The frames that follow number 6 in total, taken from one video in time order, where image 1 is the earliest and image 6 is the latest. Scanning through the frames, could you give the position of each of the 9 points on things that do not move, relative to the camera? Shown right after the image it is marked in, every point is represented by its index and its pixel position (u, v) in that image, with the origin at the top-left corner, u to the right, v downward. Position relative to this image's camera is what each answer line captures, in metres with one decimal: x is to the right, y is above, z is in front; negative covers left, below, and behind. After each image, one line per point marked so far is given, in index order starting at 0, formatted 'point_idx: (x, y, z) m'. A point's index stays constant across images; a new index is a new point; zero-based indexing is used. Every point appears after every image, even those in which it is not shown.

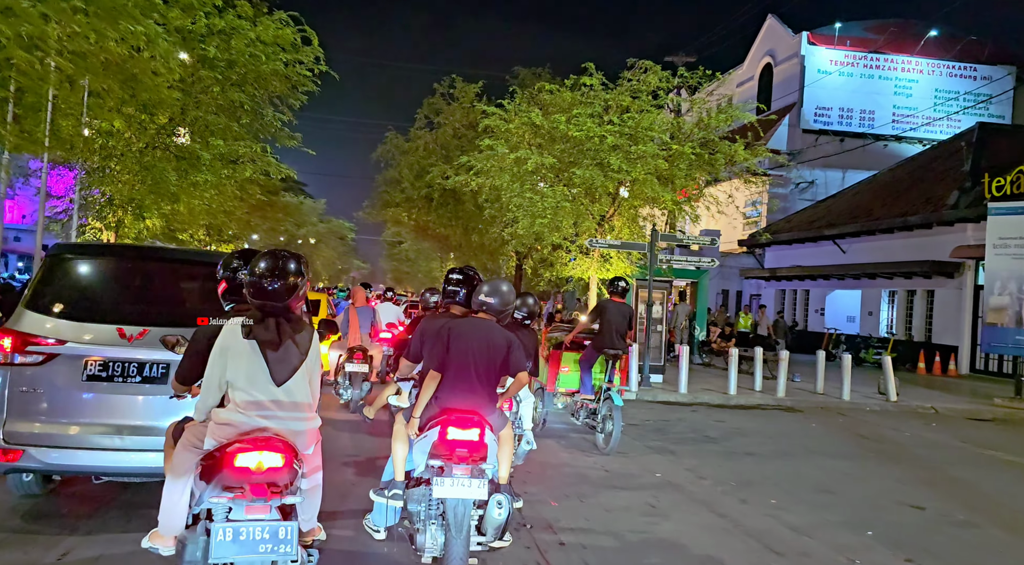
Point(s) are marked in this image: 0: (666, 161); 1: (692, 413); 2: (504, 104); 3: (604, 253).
0: (+2.7, +2.1, +13.7) m
1: (+2.7, -1.9, +11.6) m
2: (-0.2, +3.6, +15.6) m
3: (+1.7, +0.6, +14.6) m
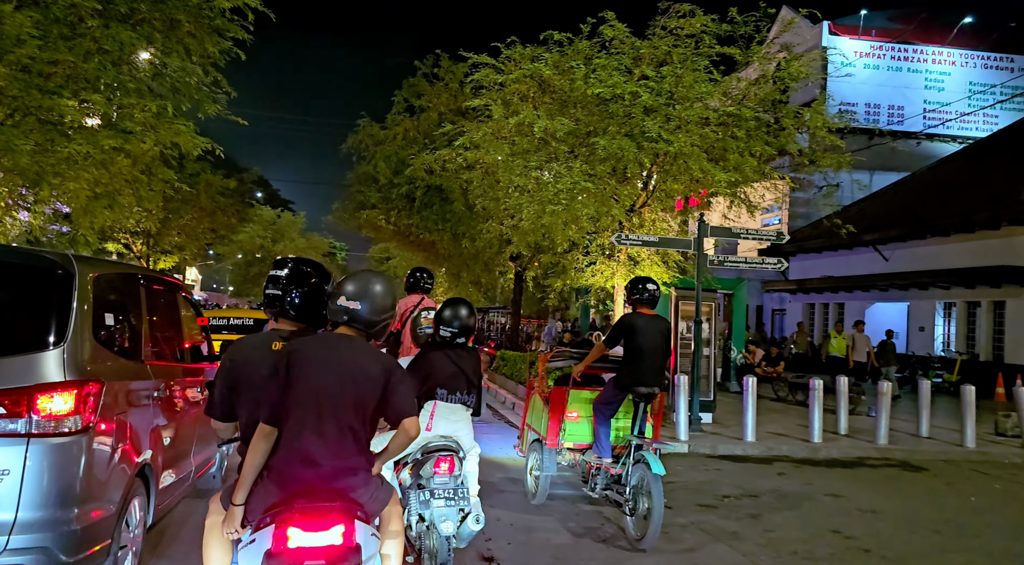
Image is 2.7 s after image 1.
0: (+2.7, +2.0, +10.3) m
1: (+2.7, -2.0, +8.1) m
2: (-0.2, +3.4, +12.3) m
3: (+1.8, +0.4, +11.2) m
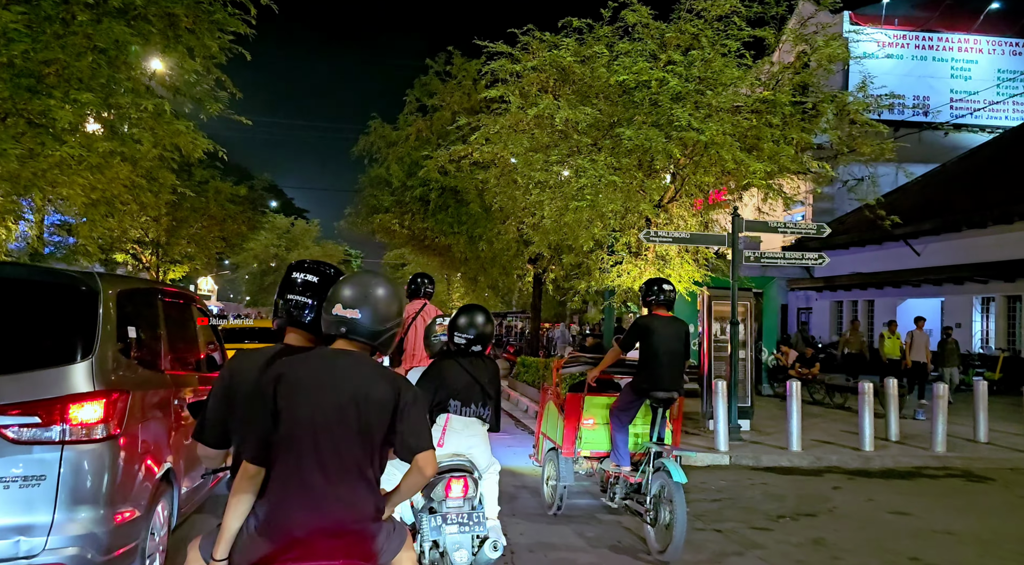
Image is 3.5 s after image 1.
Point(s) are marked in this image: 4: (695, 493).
0: (+3.0, +2.1, +9.6) m
1: (+3.0, -1.9, +7.4) m
2: (0.0, +3.4, +11.7) m
3: (+2.0, +0.4, +10.5) m
4: (+1.6, -1.9, +6.9) m
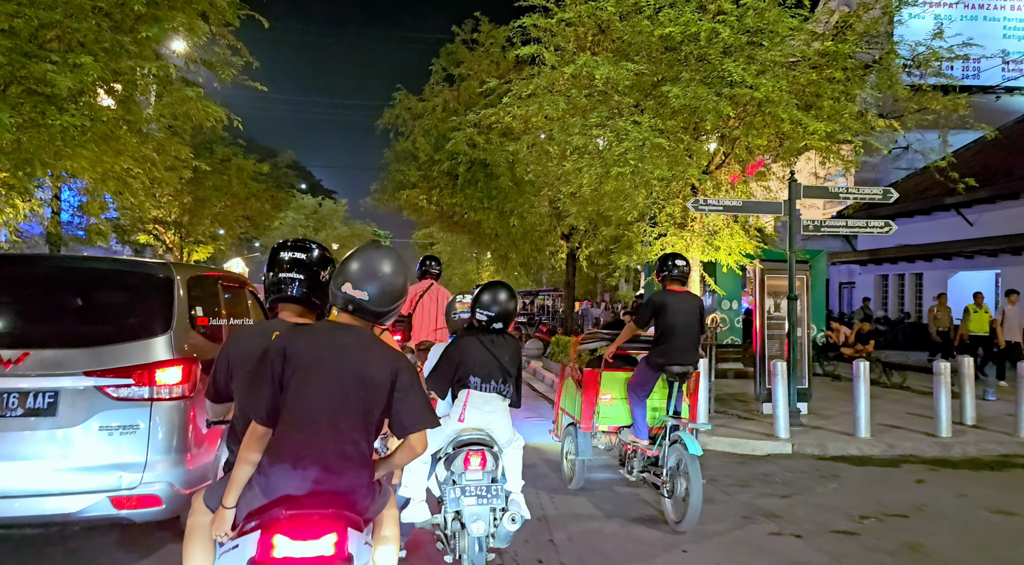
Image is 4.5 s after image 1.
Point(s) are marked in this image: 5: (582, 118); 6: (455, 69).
0: (+3.4, +2.4, +8.7) m
1: (+3.4, -1.7, +6.6) m
2: (+0.5, +3.7, +10.8) m
3: (+2.5, +0.8, +9.7) m
4: (+2.0, -1.7, +6.2) m
5: (+0.8, +2.0, +9.2) m
6: (-1.2, +4.6, +16.4) m
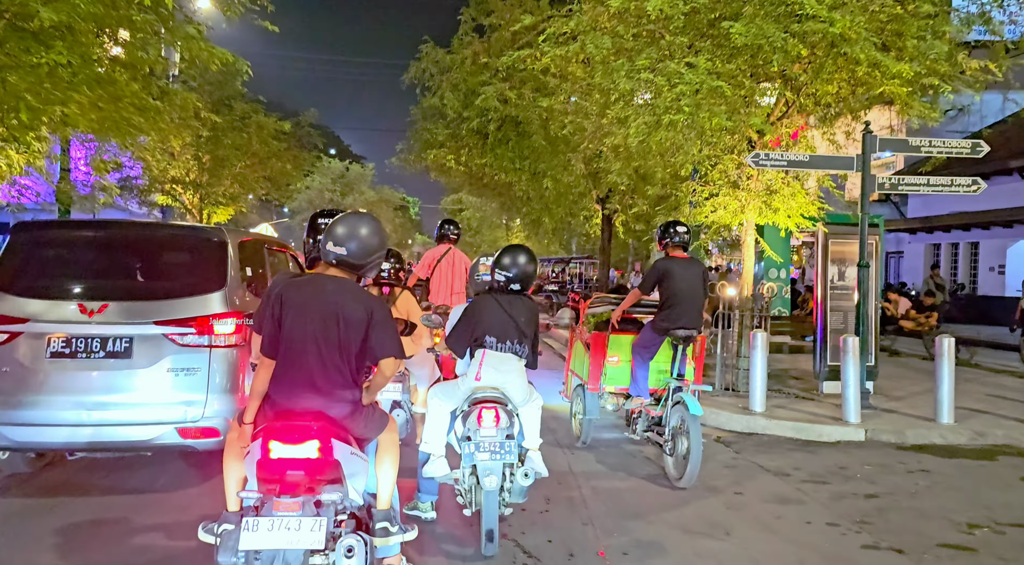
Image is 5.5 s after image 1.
0: (+3.7, +2.7, +7.6) m
1: (+3.7, -1.4, +5.7) m
2: (+1.0, +4.2, +9.8) m
3: (+2.9, +1.2, +8.7) m
4: (+2.2, -1.4, +5.3) m
5: (+1.2, +2.4, +8.2) m
6: (-0.5, +5.3, +15.4) m
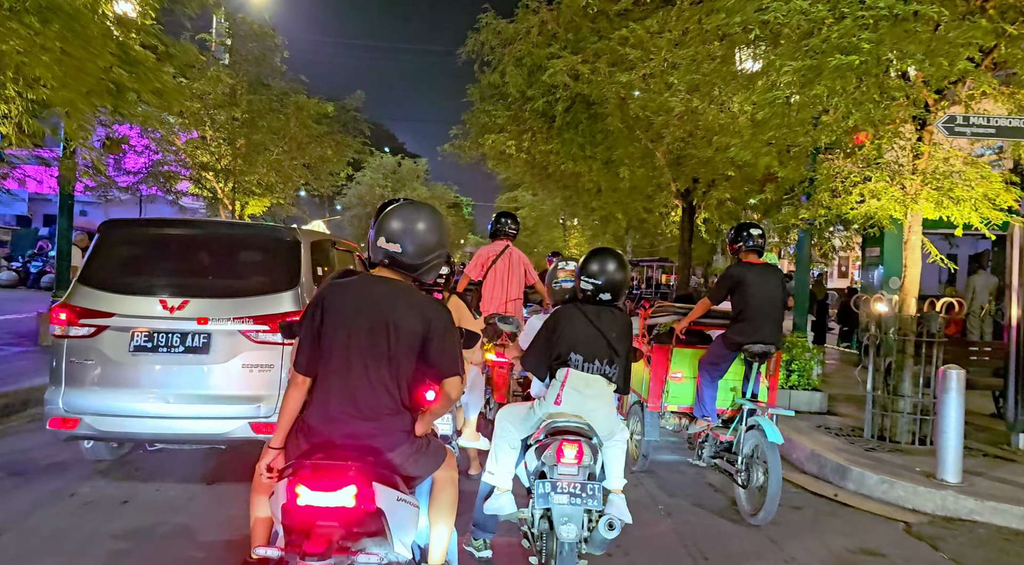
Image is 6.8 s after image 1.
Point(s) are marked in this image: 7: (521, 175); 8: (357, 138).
0: (+4.4, +2.6, +5.3) m
1: (+4.1, -1.5, +3.4) m
2: (+1.8, +4.1, +7.6) m
3: (+3.6, +1.0, +6.5) m
4: (+2.7, -1.5, +3.1) m
5: (+2.0, +2.3, +6.1) m
6: (+0.8, +5.2, +13.3) m
7: (+0.2, +2.5, +17.9) m
8: (-4.0, +3.5, +18.8) m
